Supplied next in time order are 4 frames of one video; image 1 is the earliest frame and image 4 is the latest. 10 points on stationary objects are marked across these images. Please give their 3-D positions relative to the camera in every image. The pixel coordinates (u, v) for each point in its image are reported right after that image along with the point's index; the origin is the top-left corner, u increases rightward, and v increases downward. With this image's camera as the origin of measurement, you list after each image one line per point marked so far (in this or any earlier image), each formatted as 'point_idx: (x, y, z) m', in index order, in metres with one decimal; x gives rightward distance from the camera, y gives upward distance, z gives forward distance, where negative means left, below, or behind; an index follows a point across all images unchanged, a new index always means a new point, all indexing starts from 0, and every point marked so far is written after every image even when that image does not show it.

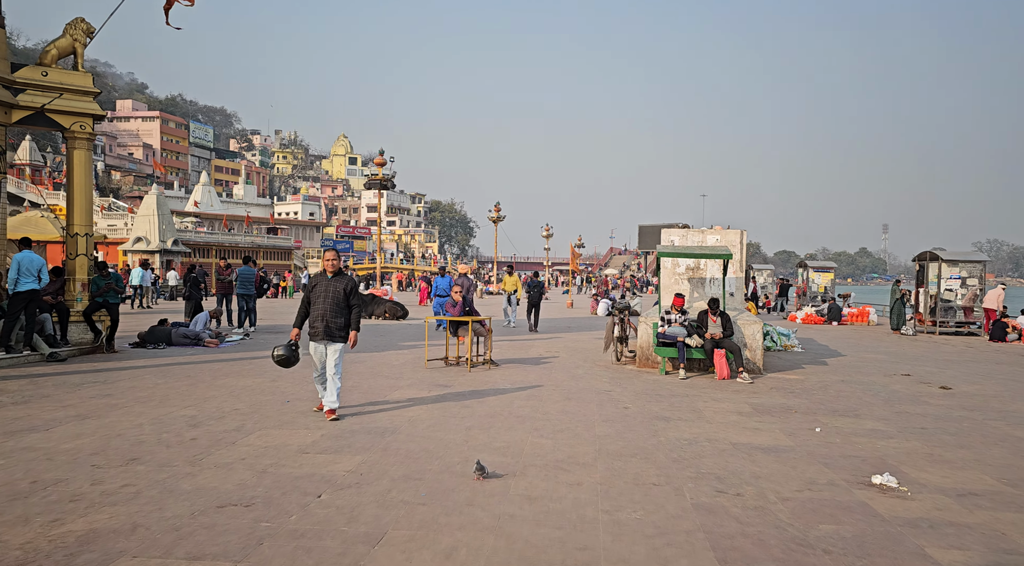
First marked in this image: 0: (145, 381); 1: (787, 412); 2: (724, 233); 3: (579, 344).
0: (-4.5, -1.2, +9.7) m
1: (+3.0, -1.4, +8.7) m
2: (+3.4, +0.8, +12.8) m
3: (+1.4, -1.3, +16.6) m
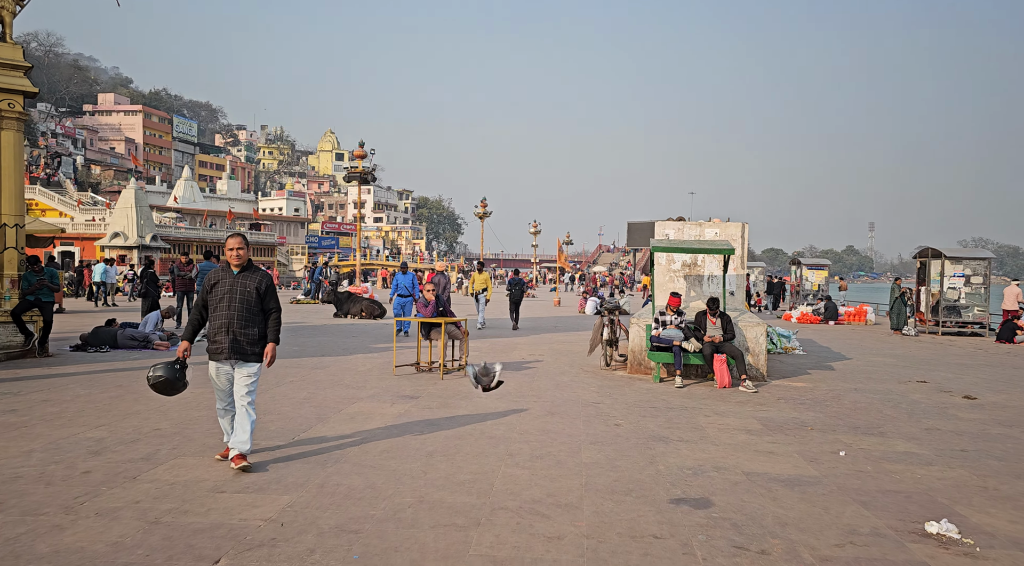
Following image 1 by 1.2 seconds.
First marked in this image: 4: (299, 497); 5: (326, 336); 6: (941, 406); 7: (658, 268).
0: (-4.8, -1.2, +8.4) m
1: (+2.8, -1.4, +7.5) m
2: (+3.1, +0.8, +11.6) m
3: (+1.0, -1.2, +15.4) m
4: (-1.3, -1.3, +4.9) m
5: (-3.9, -1.1, +16.4) m
6: (+4.9, -1.4, +9.1) m
7: (+2.1, +0.2, +11.5) m
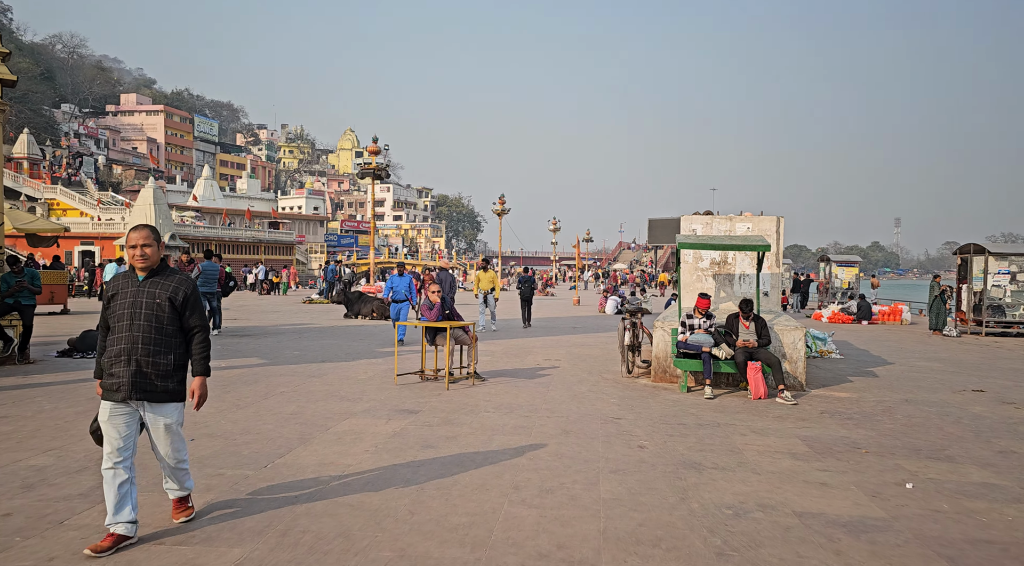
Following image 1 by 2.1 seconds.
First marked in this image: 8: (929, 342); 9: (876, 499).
0: (-4.7, -1.2, +7.6) m
1: (+2.8, -1.4, +6.5) m
2: (+3.3, +0.8, +10.6) m
3: (+1.3, -1.2, +14.4) m
4: (-1.3, -1.4, +4.0) m
5: (-3.6, -1.1, +15.6) m
6: (+5.1, -1.4, +8.0) m
7: (+2.3, +0.2, +10.5) m
8: (+9.1, -1.3, +17.2) m
9: (+2.4, -1.4, +5.1) m
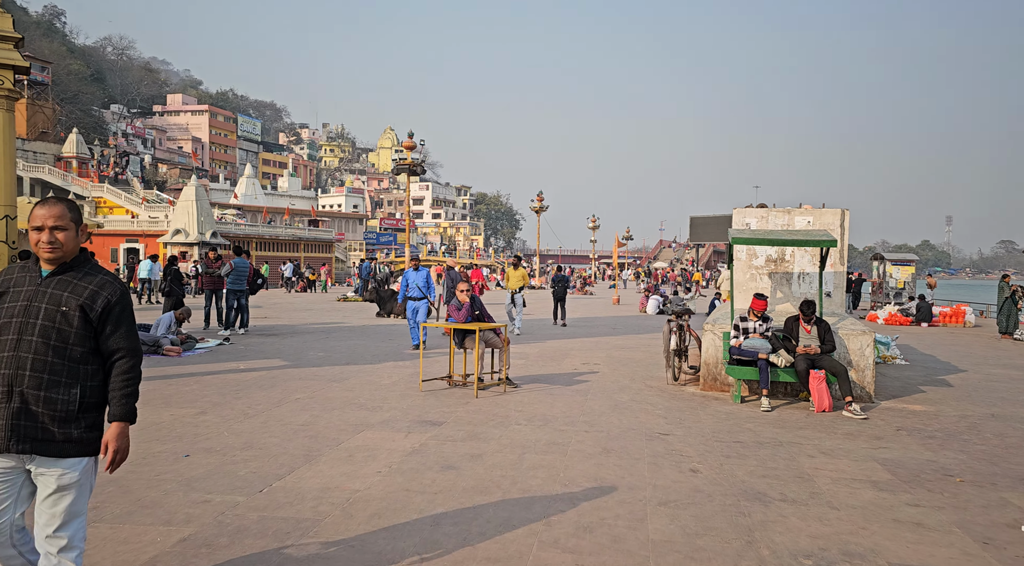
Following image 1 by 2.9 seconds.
0: (-4.4, -1.2, +7.0) m
1: (+3.1, -1.4, +5.6) m
2: (+3.7, +0.8, +9.6) m
3: (+1.9, -1.2, +13.6) m
4: (-1.2, -1.3, +3.3) m
5: (-2.9, -1.1, +15.0) m
6: (+5.4, -1.4, +7.0) m
7: (+2.7, +0.2, +9.5) m
8: (+9.9, -1.3, +16.0) m
9: (+2.5, -1.4, +4.2) m
